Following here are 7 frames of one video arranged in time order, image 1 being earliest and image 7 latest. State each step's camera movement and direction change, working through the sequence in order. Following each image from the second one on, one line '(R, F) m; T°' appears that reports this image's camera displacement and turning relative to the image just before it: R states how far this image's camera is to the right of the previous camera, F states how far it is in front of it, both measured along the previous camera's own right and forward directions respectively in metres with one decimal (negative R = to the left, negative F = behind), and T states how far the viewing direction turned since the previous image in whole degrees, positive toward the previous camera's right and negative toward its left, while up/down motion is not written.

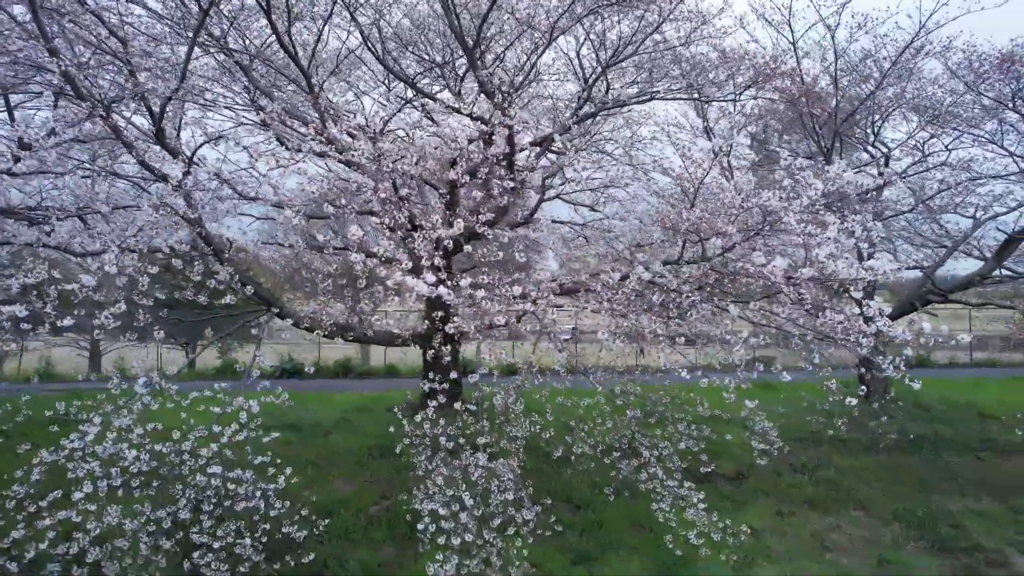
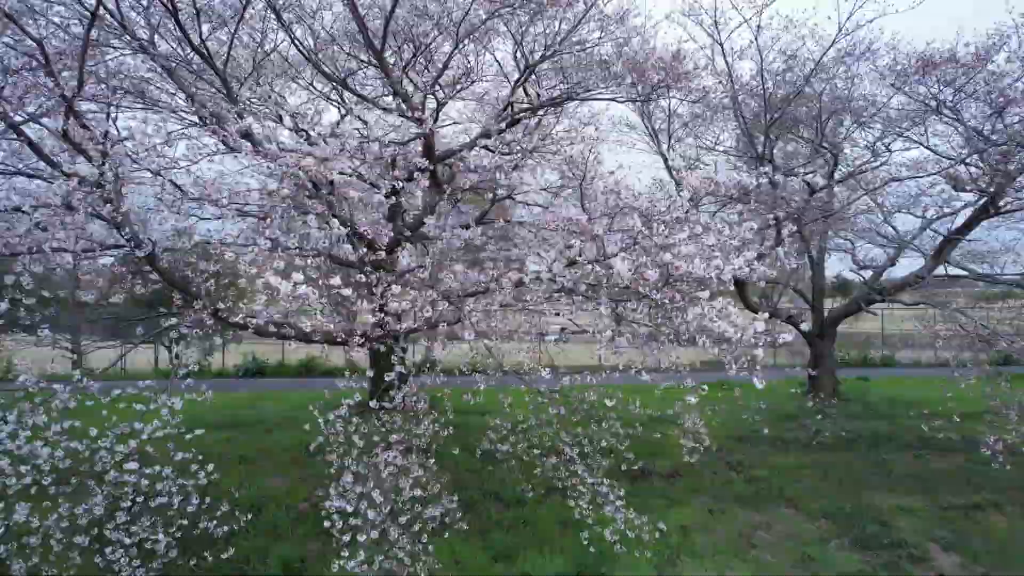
(+0.7, -0.1) m; 0°
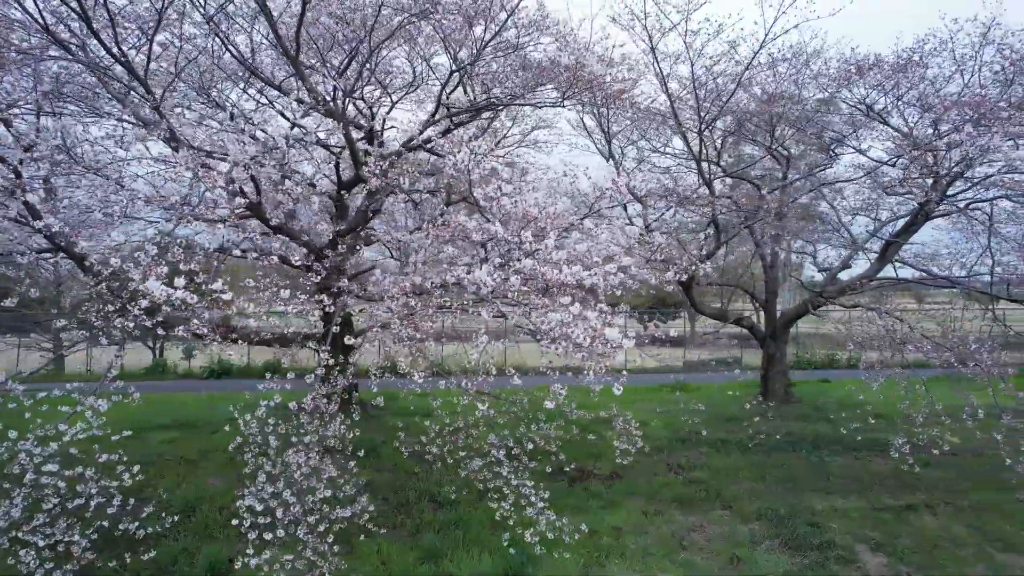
(+0.7, -0.1) m; 0°
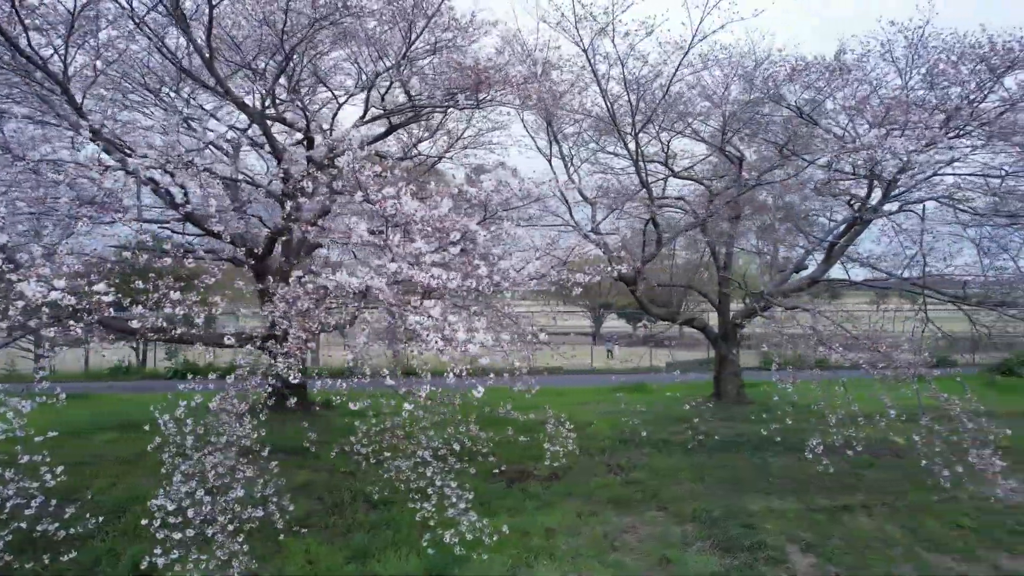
(+0.7, 0.0) m; 0°
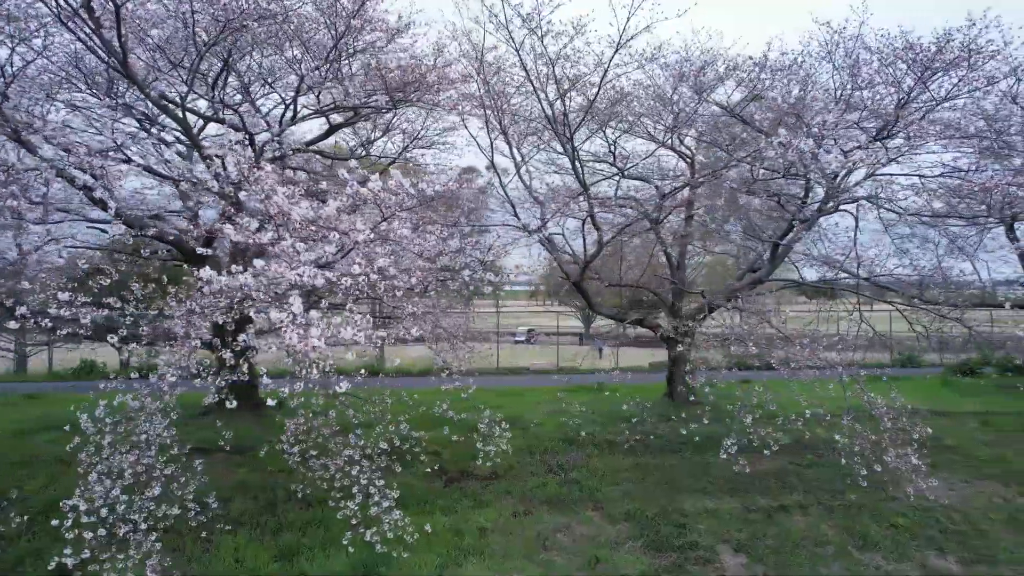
(+0.7, 0.0) m; 0°
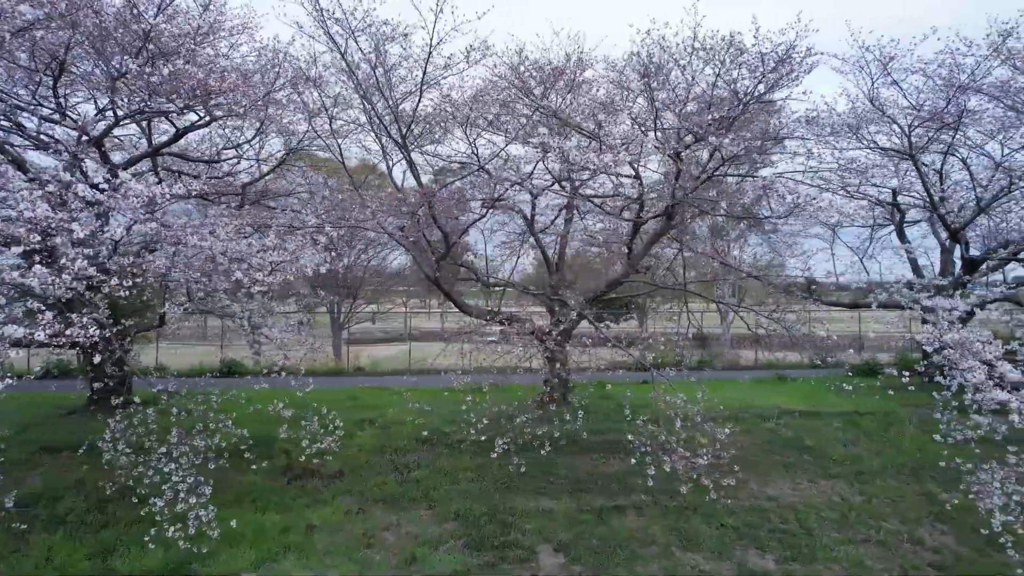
(+1.8, -0.1) m; 0°
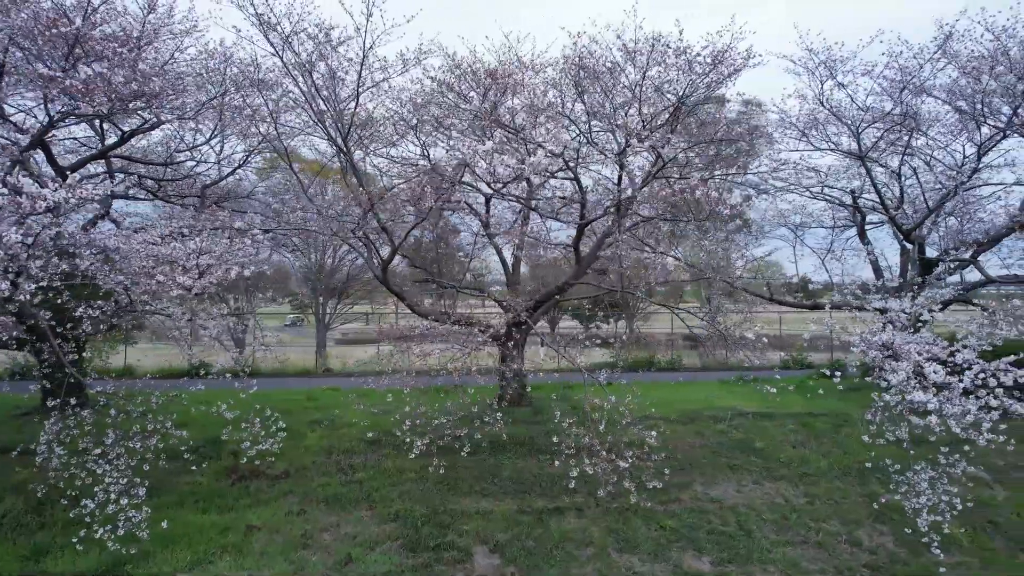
(+0.6, 0.0) m; 0°
